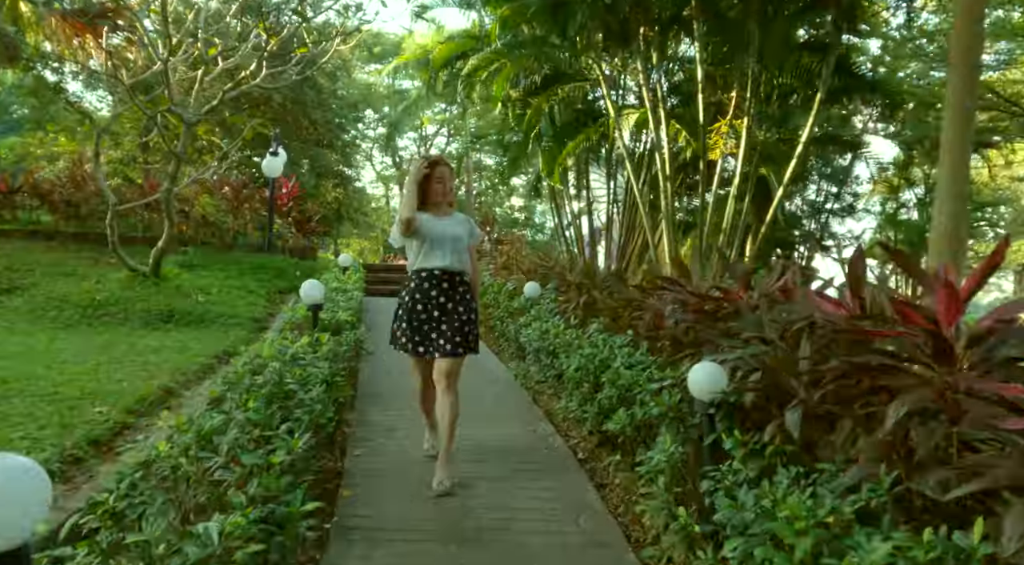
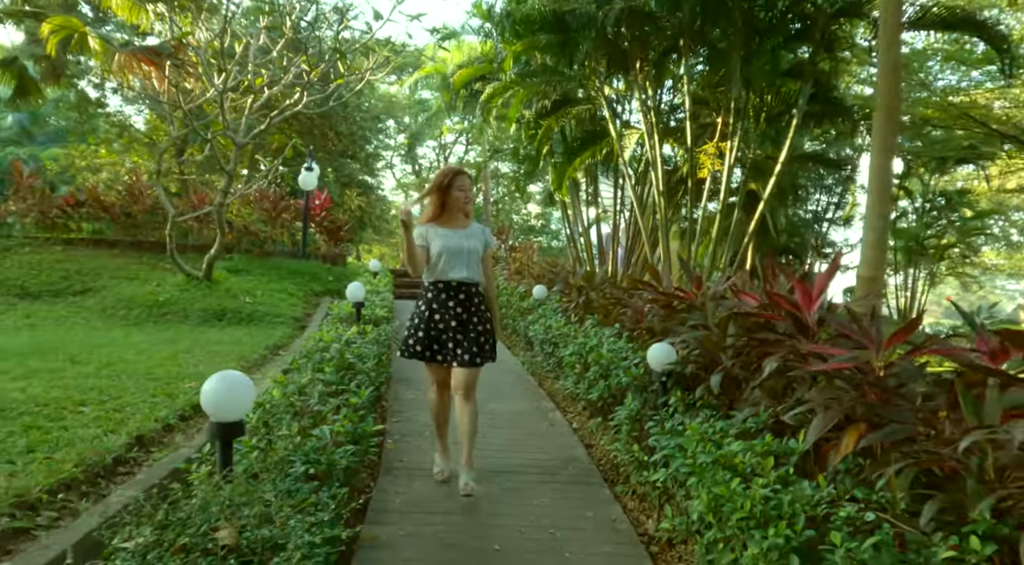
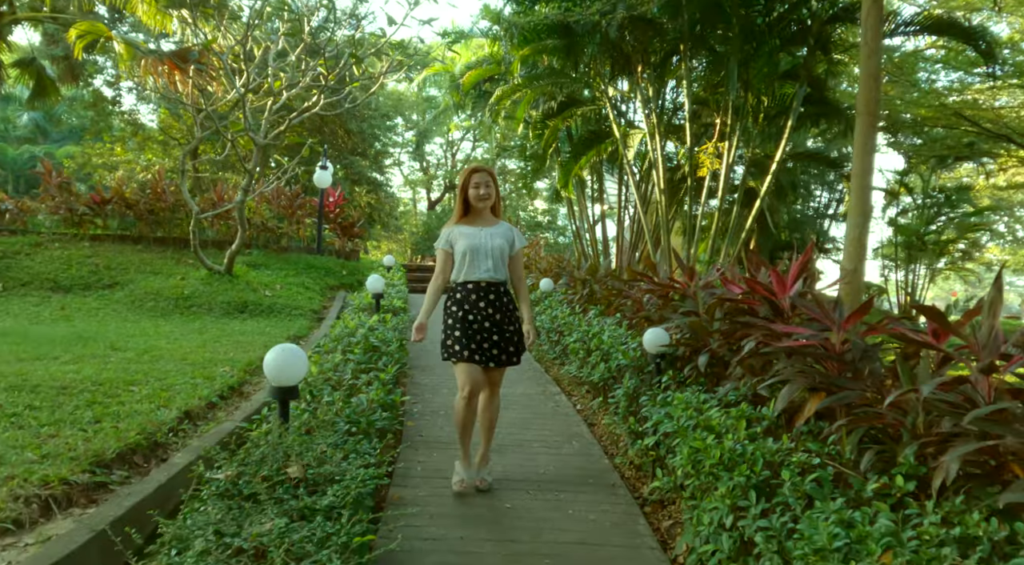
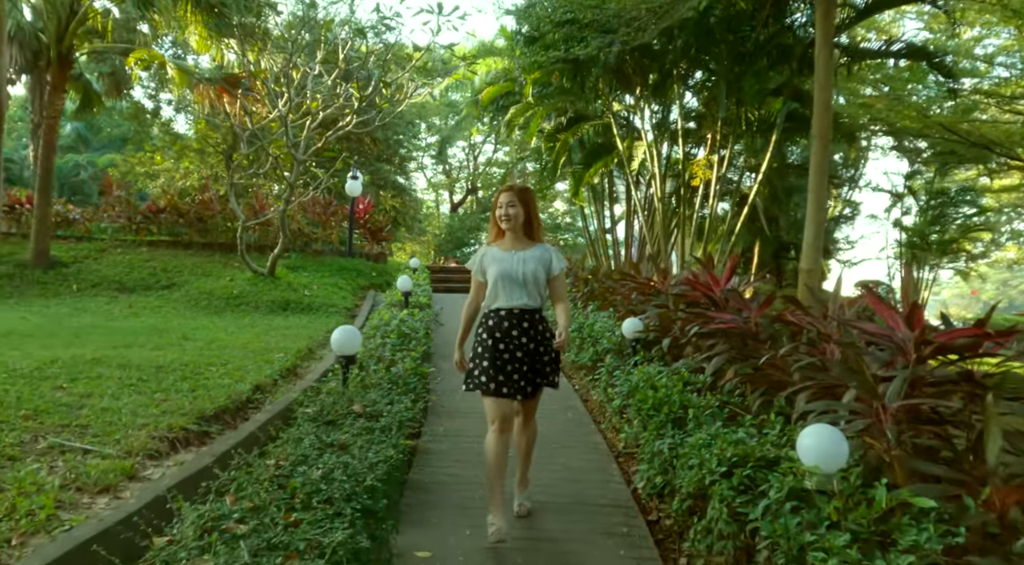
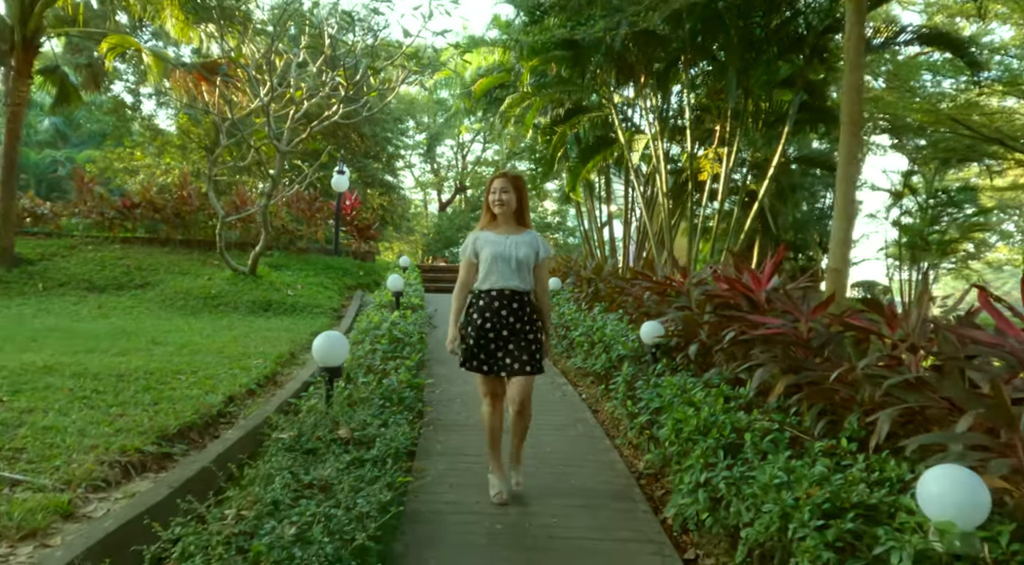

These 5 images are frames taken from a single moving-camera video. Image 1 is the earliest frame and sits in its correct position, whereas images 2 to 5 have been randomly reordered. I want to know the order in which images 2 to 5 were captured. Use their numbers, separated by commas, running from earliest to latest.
2, 3, 5, 4
